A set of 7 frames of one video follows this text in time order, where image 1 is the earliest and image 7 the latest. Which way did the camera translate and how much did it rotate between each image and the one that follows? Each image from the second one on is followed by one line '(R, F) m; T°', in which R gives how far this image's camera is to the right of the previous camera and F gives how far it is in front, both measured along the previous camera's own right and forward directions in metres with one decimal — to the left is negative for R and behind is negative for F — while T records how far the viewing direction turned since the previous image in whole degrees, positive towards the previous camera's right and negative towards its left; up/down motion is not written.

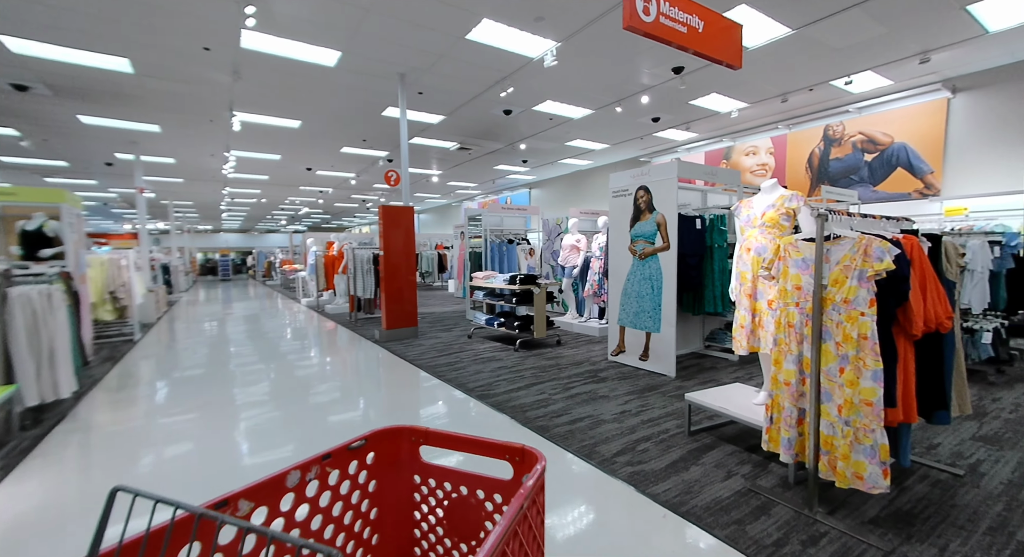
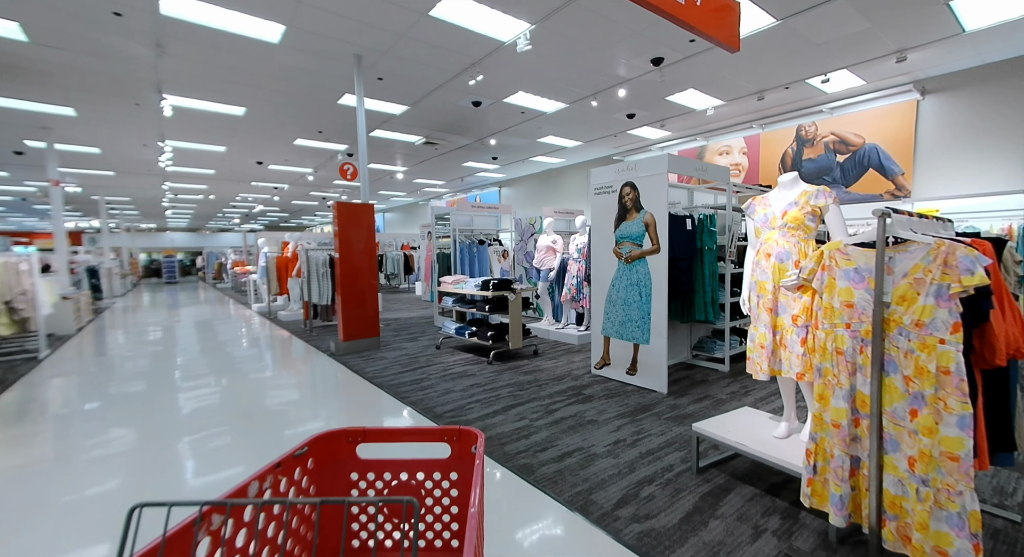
(0.0, +0.4) m; +4°
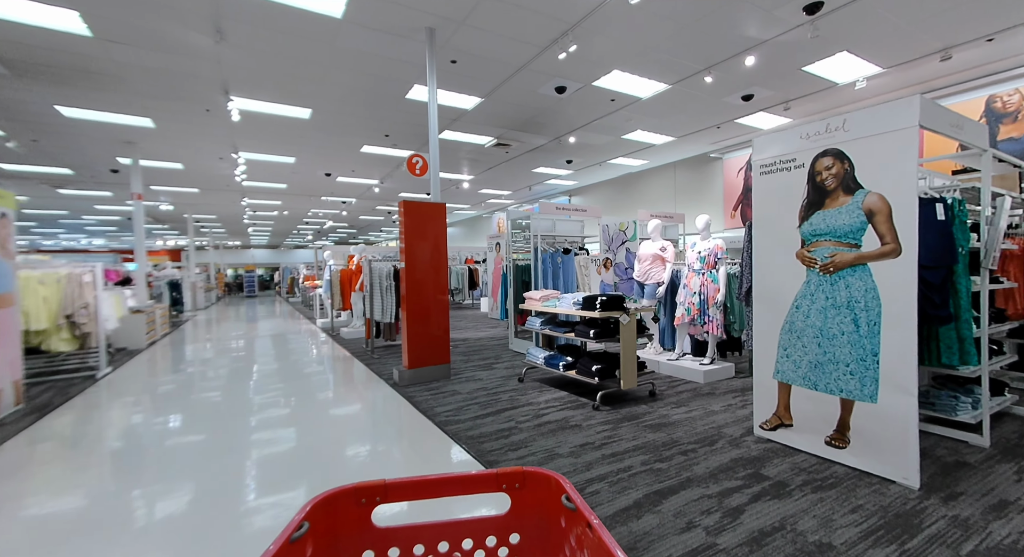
(-0.4, +1.1) m; -7°
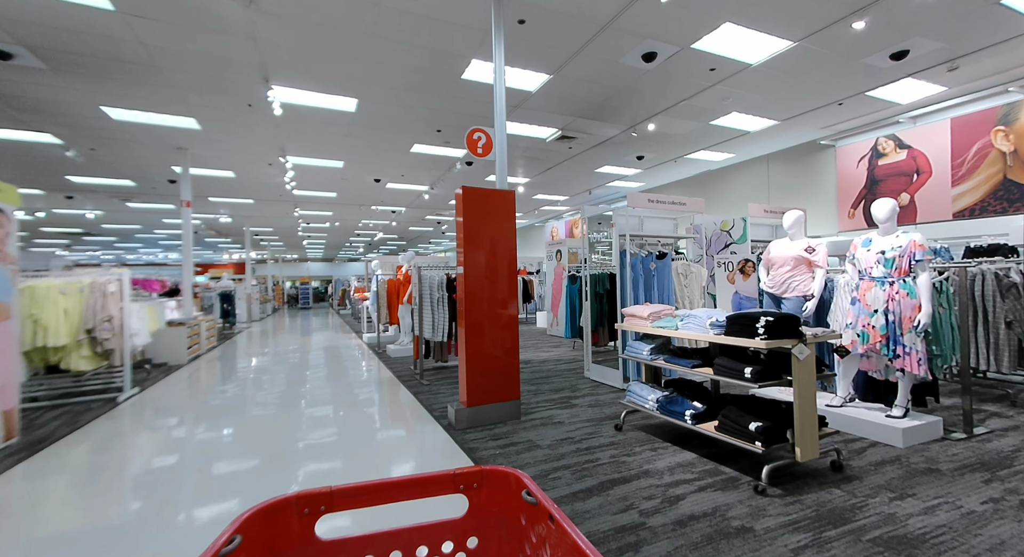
(-0.3, +1.1) m; -6°
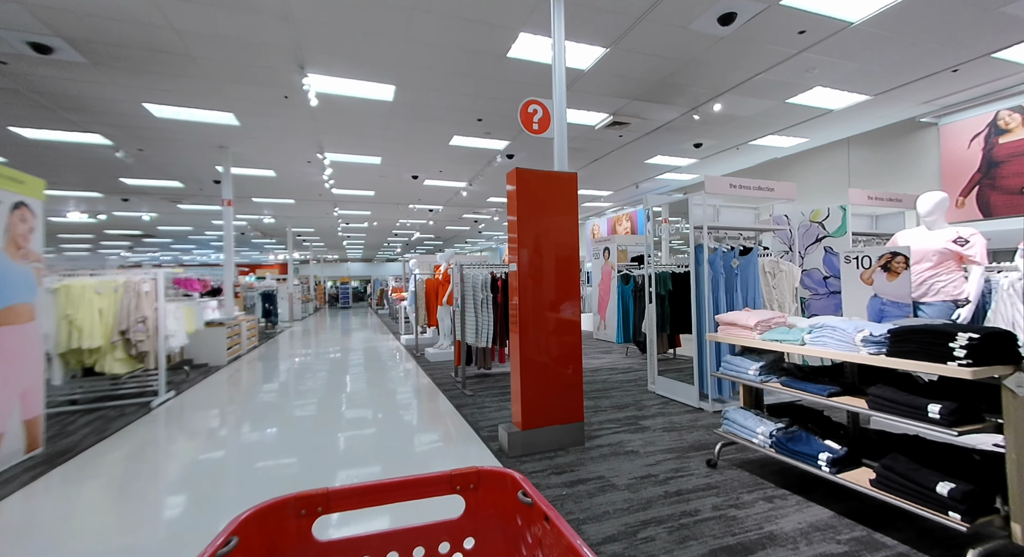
(-0.2, +0.6) m; -4°
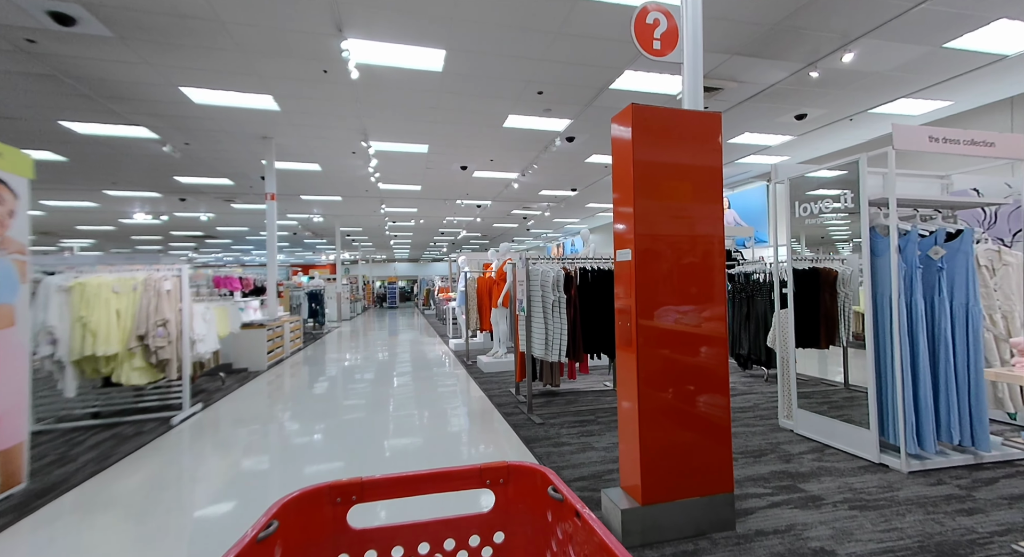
(-0.3, +1.0) m; -6°
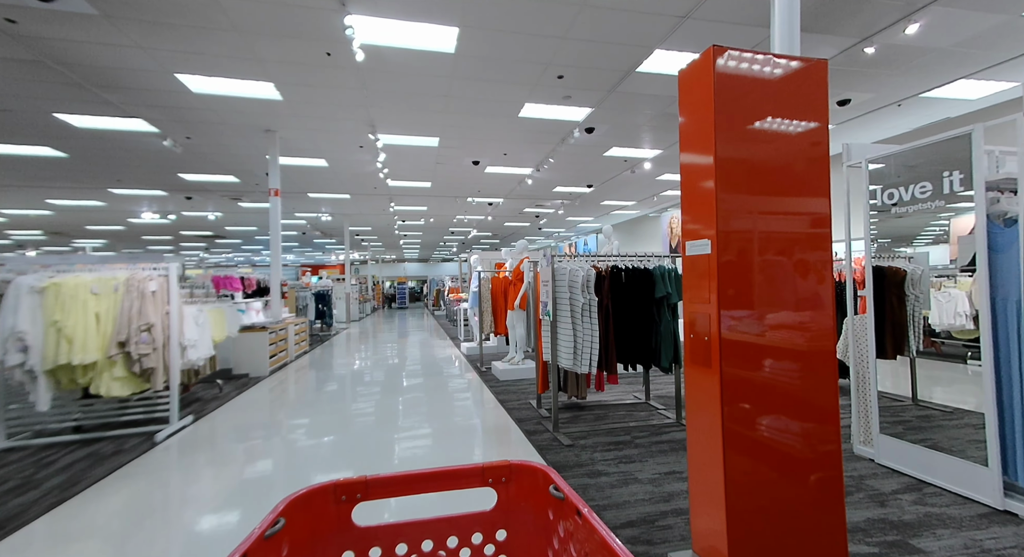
(-0.1, +0.5) m; -1°
